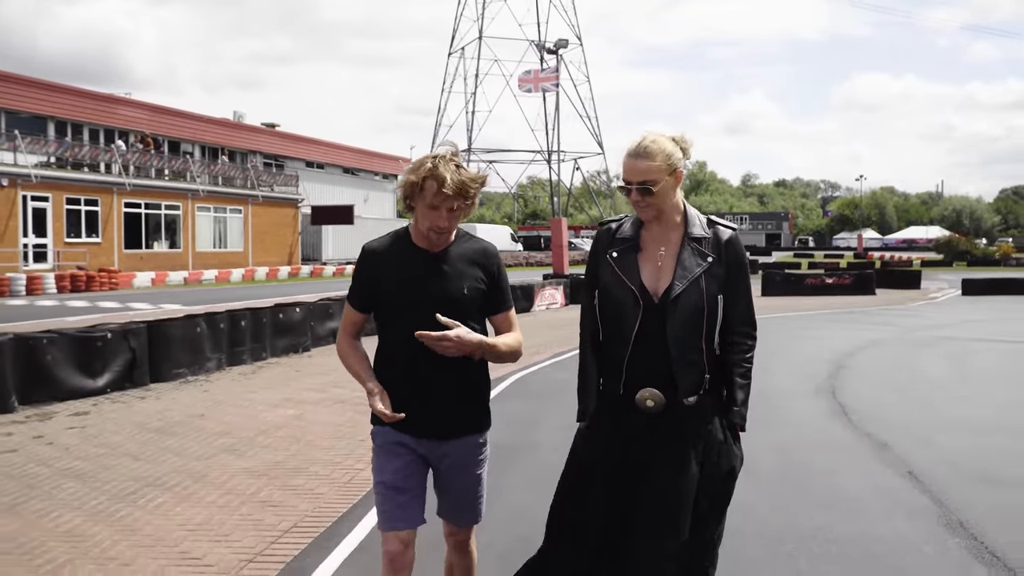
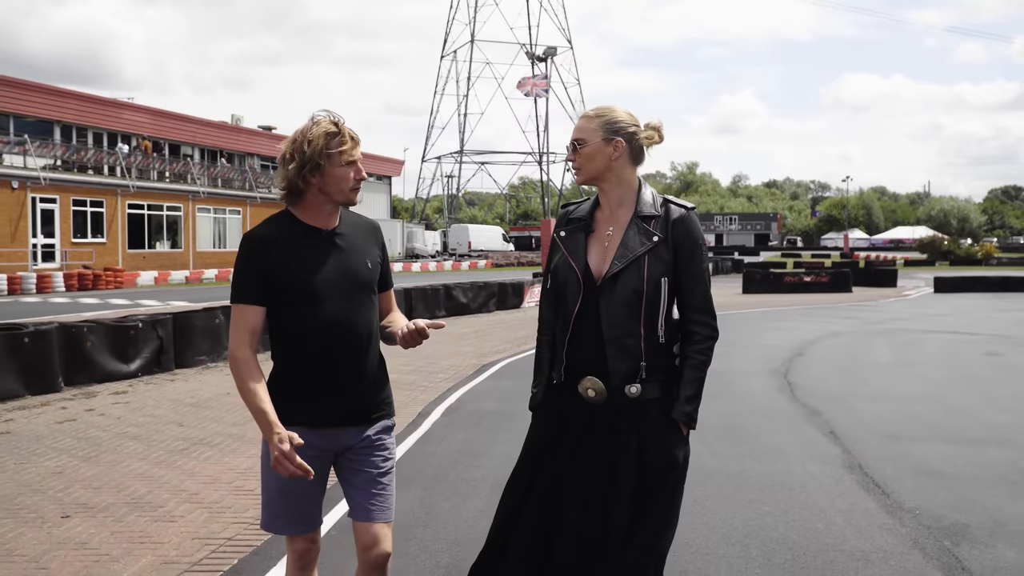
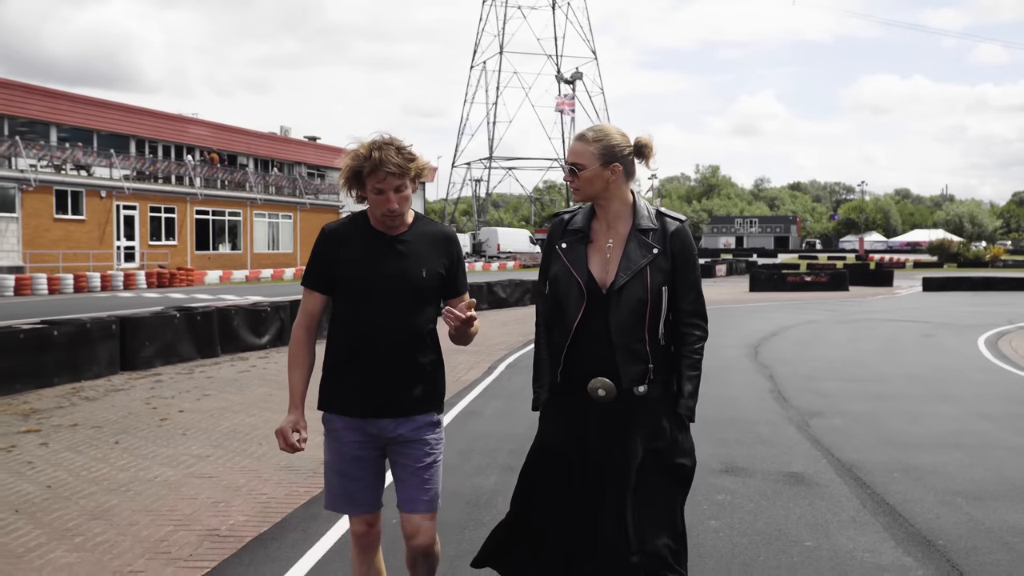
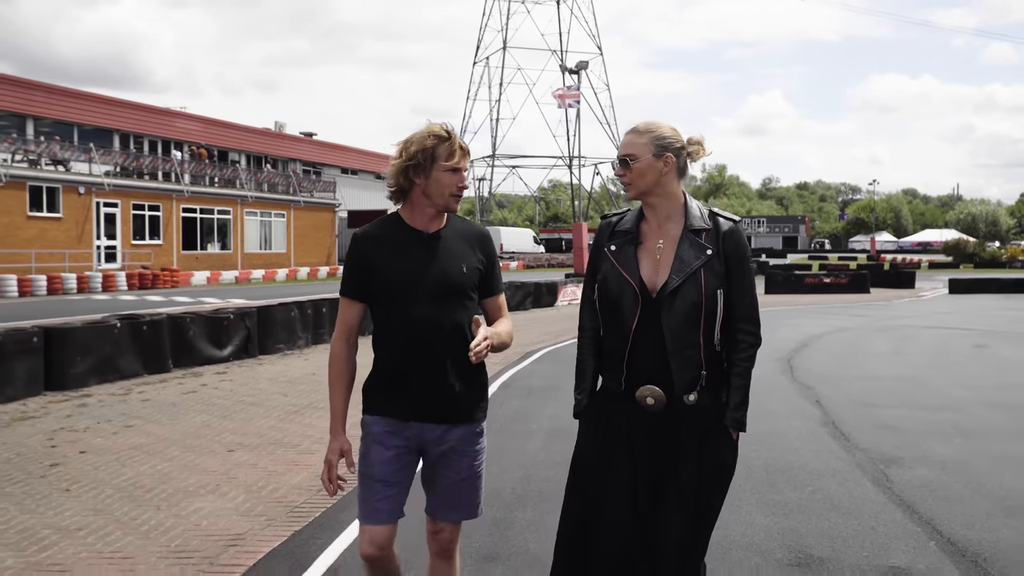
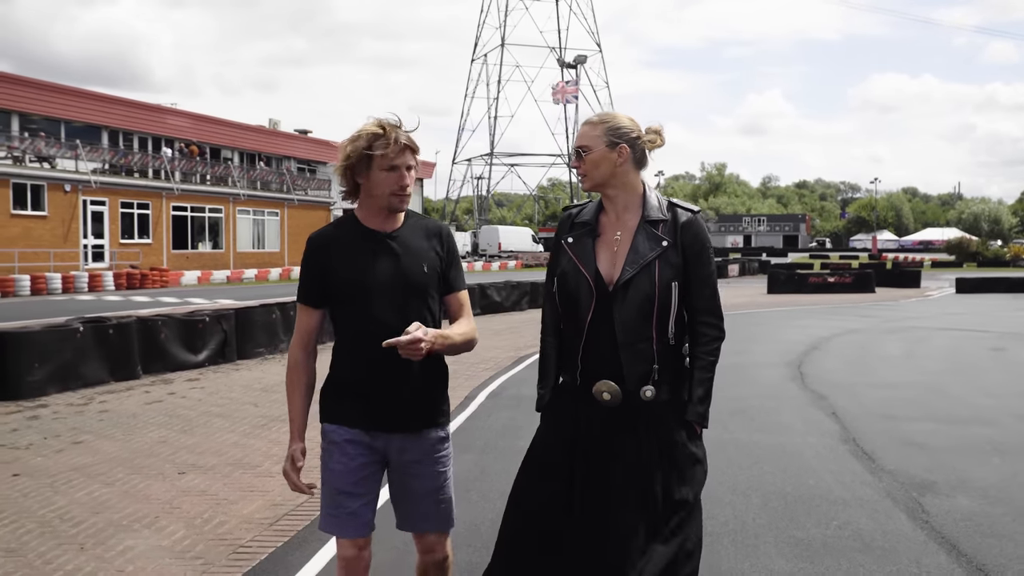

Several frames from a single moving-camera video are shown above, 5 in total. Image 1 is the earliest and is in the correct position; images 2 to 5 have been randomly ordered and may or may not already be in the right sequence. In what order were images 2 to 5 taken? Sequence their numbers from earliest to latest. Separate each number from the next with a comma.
2, 5, 4, 3
